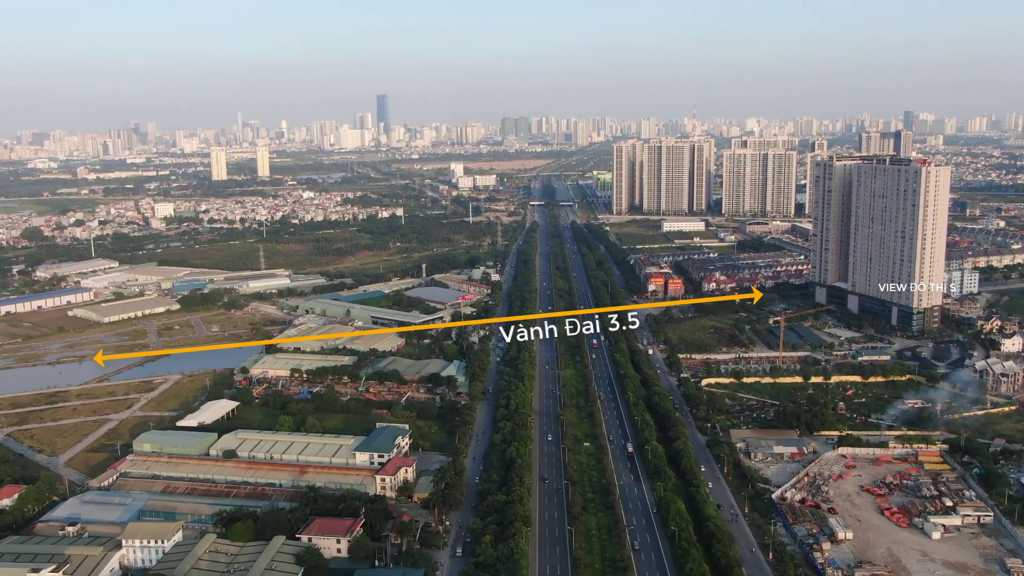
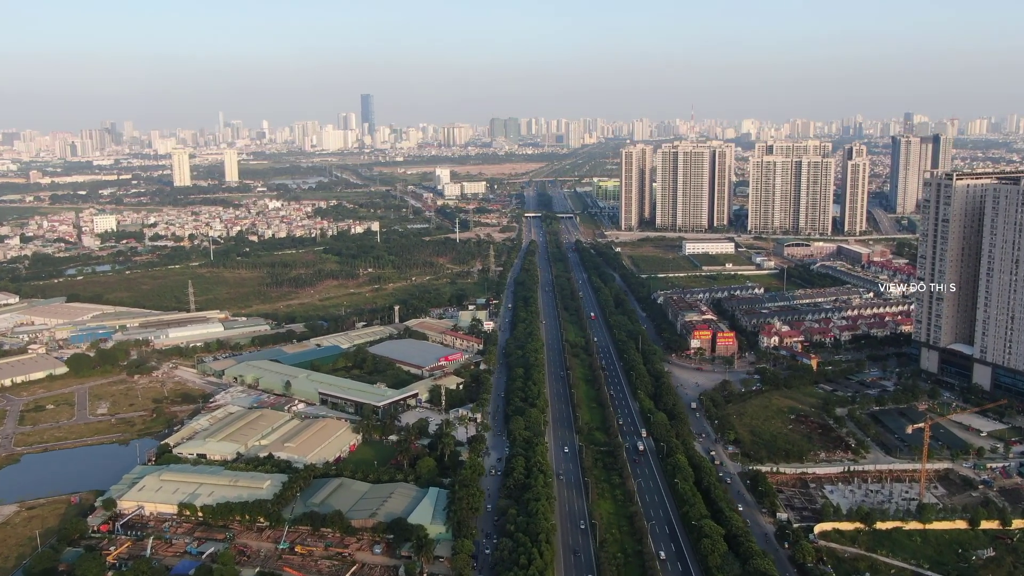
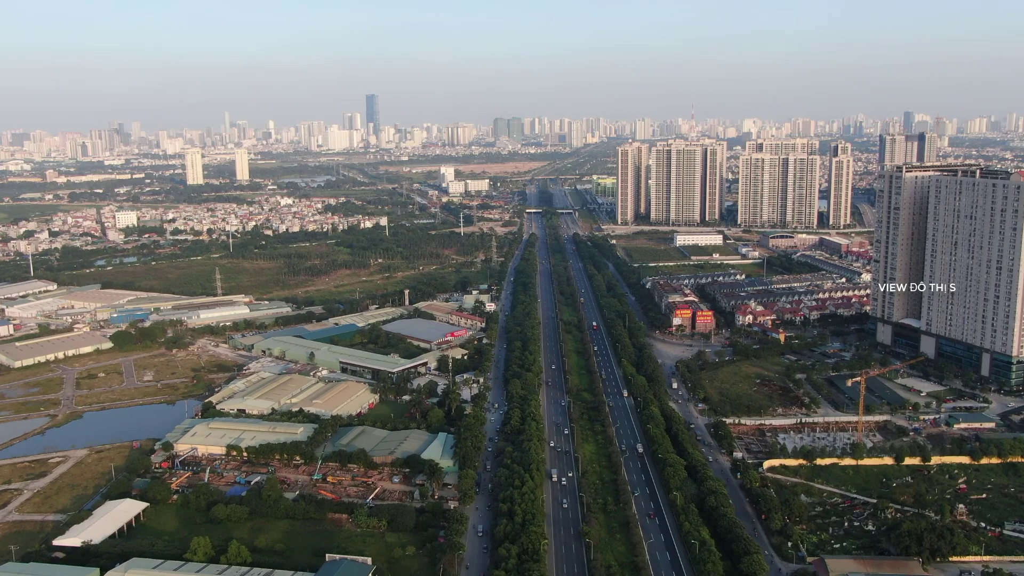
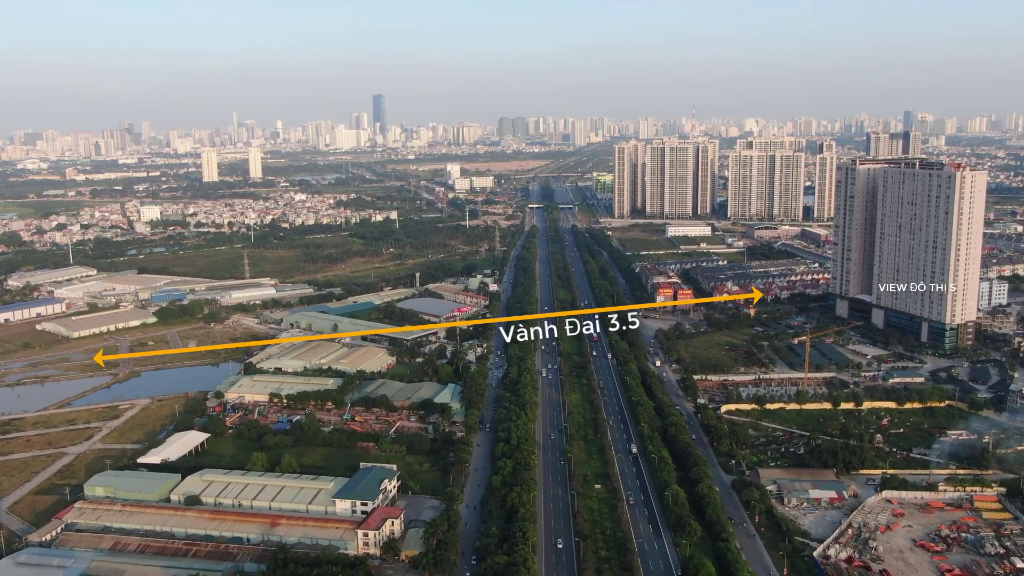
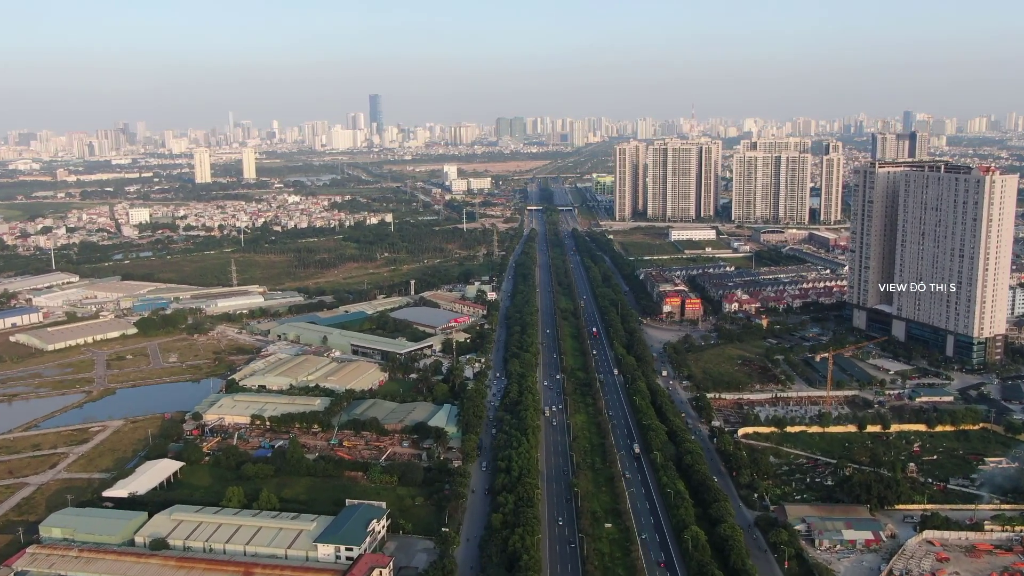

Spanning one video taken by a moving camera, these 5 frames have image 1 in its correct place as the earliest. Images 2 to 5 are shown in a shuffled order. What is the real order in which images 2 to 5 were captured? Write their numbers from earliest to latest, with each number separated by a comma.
4, 5, 3, 2
